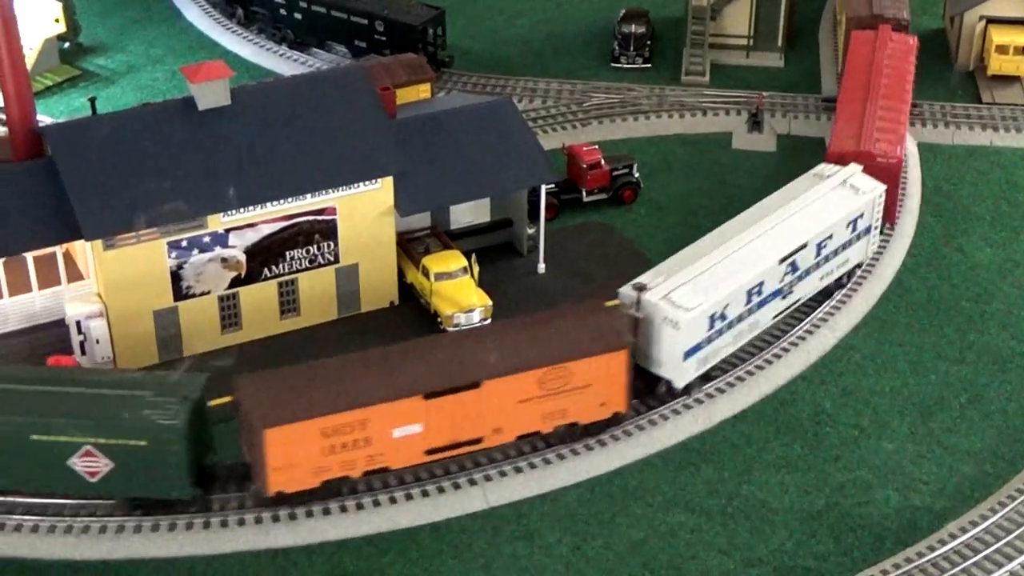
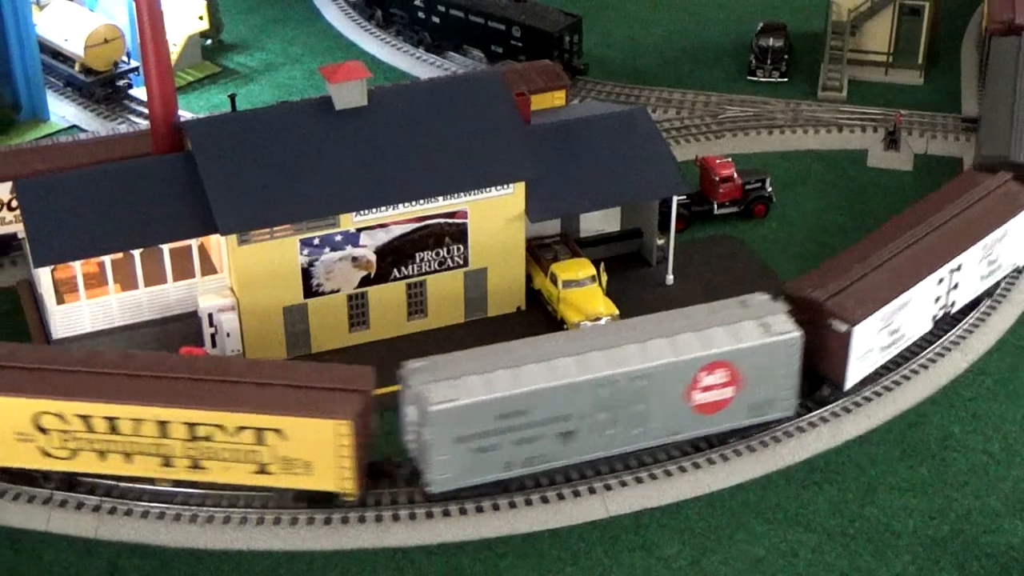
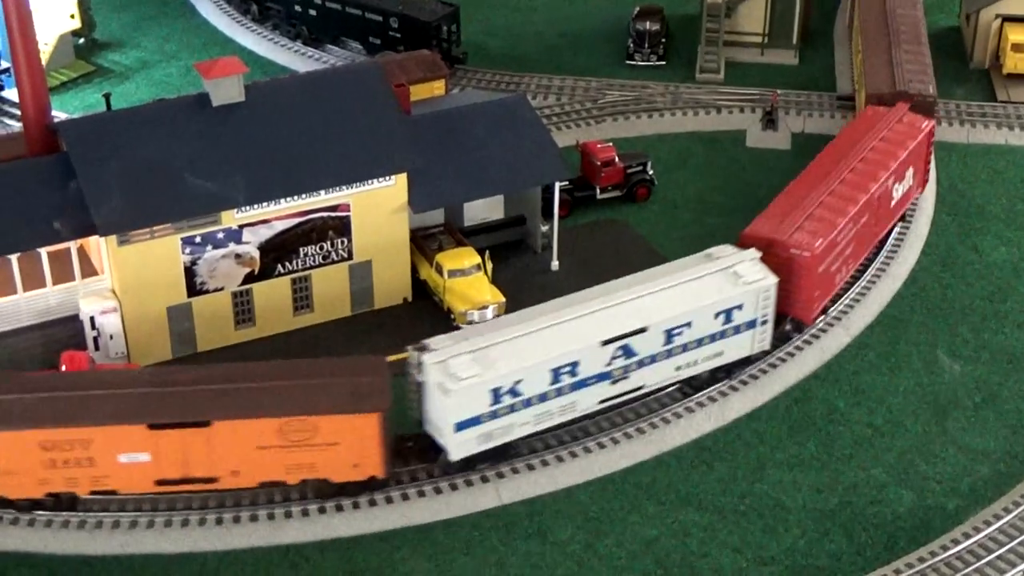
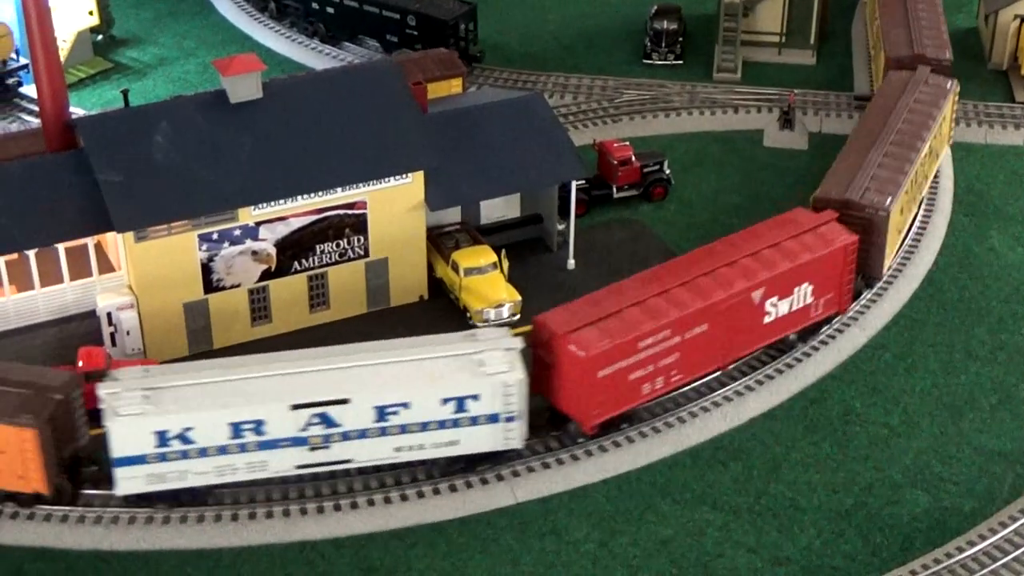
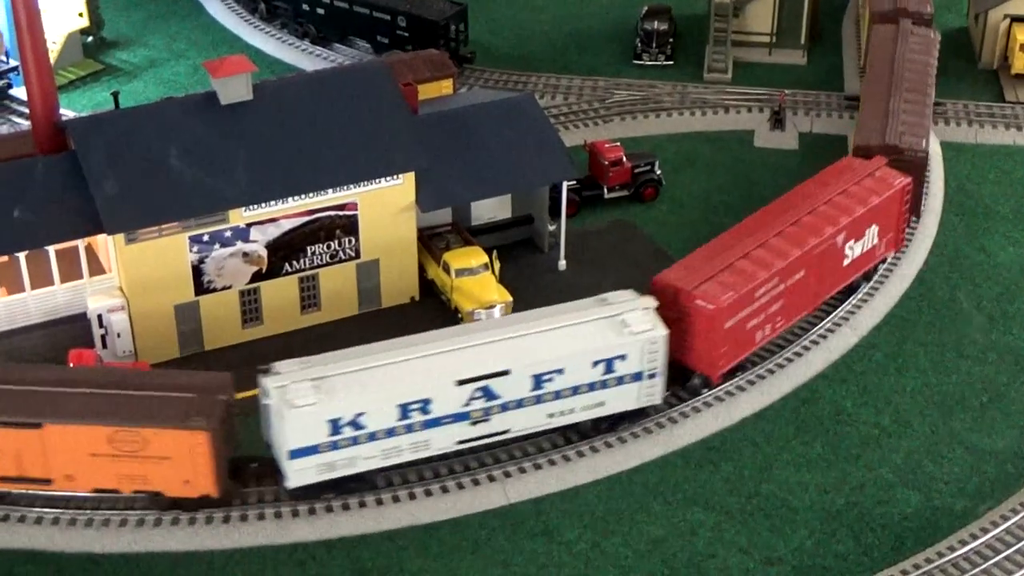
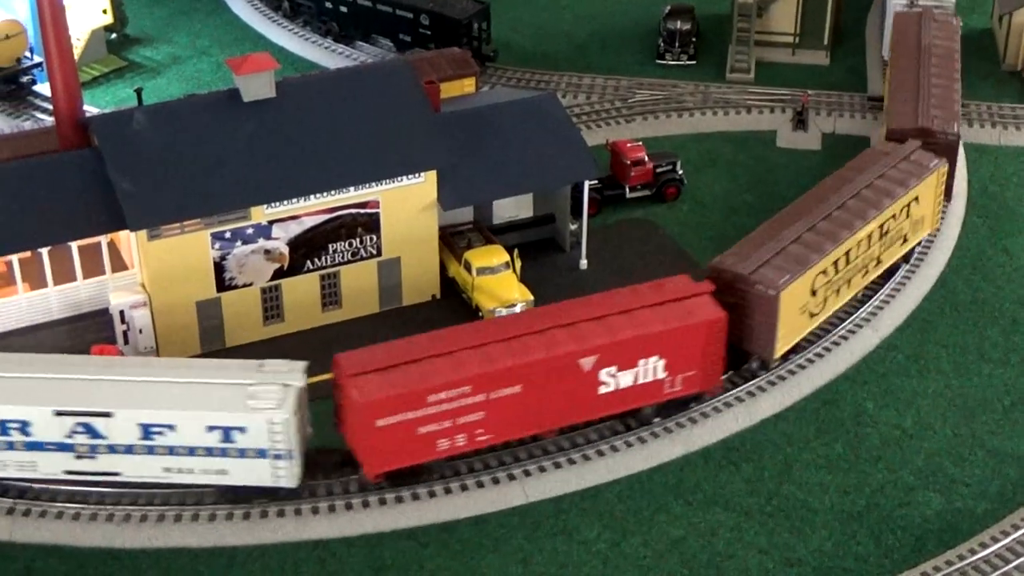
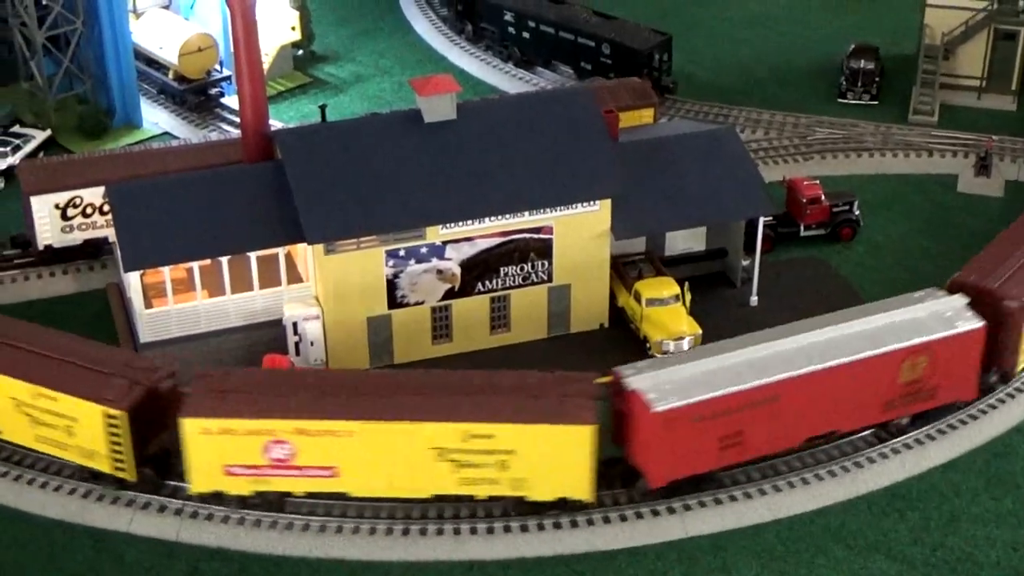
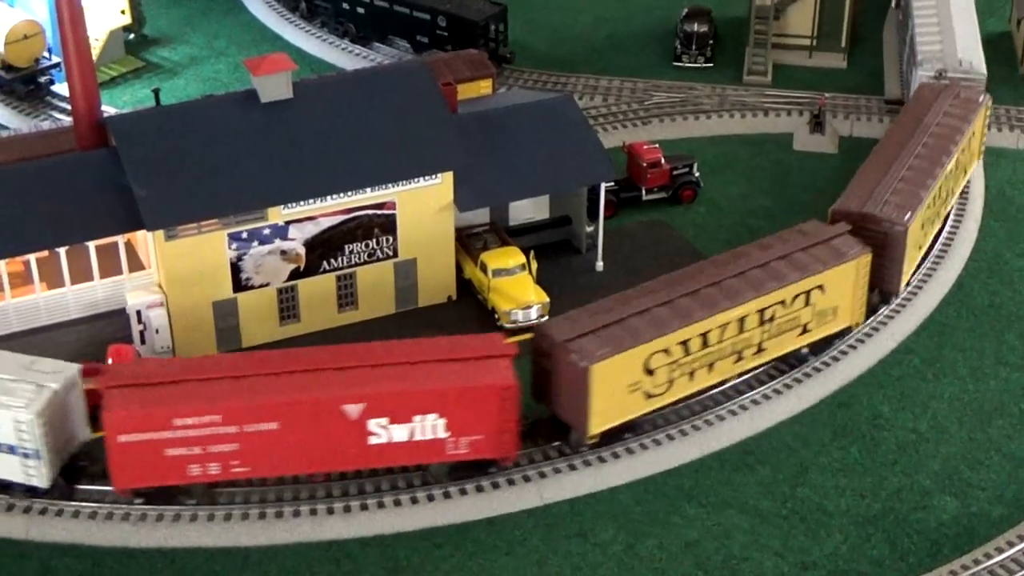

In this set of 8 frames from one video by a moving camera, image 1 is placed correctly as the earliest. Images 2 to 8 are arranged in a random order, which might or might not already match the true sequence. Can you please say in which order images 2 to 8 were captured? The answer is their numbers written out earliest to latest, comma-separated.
3, 5, 4, 6, 8, 2, 7
